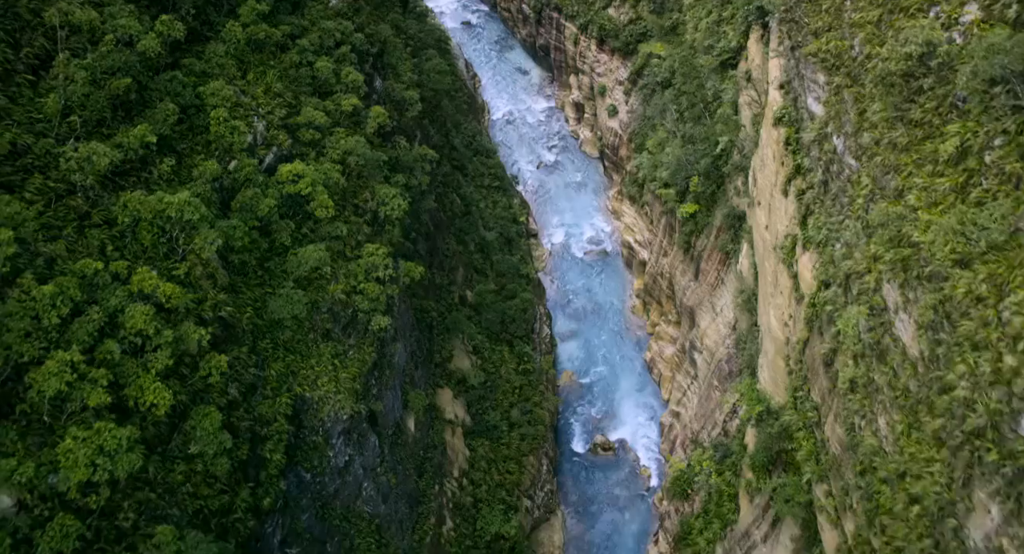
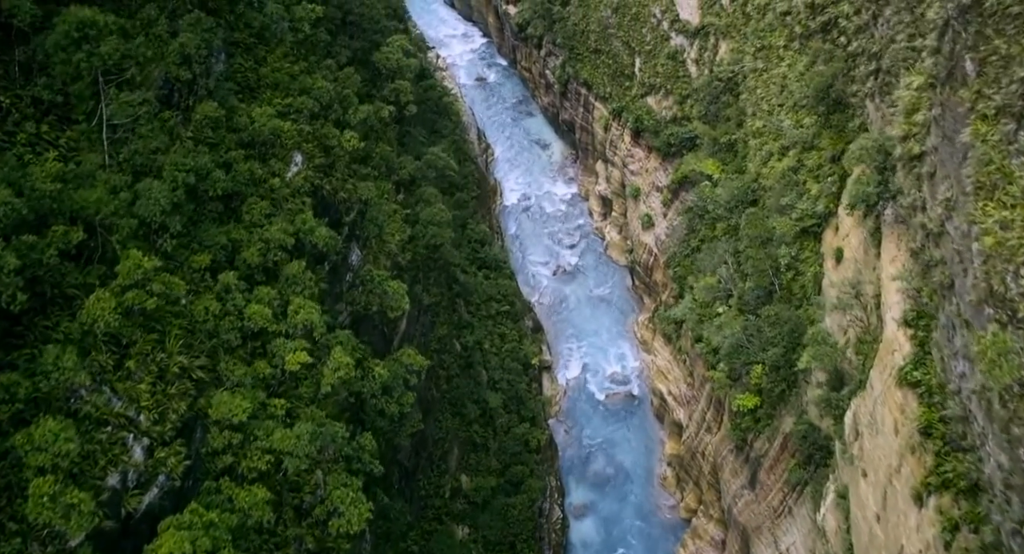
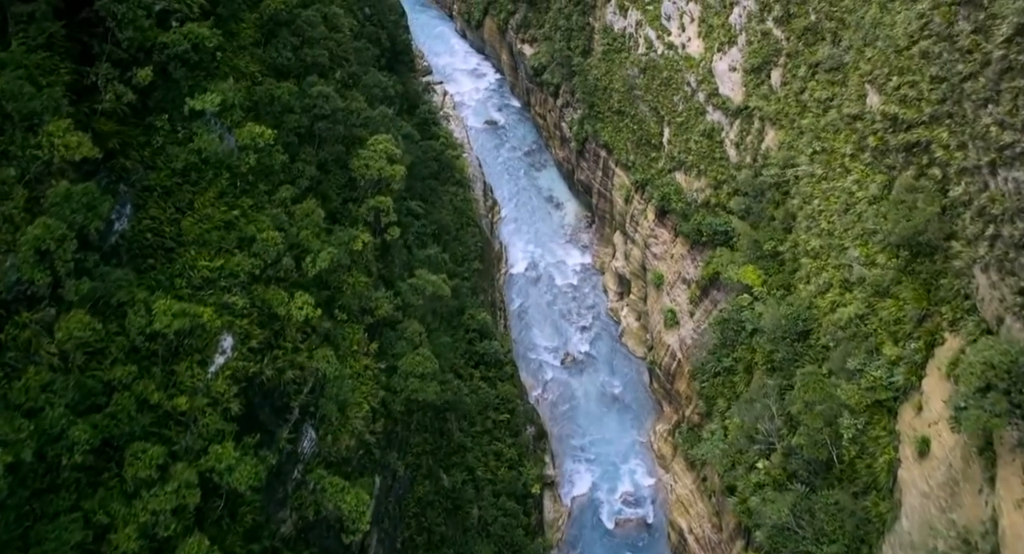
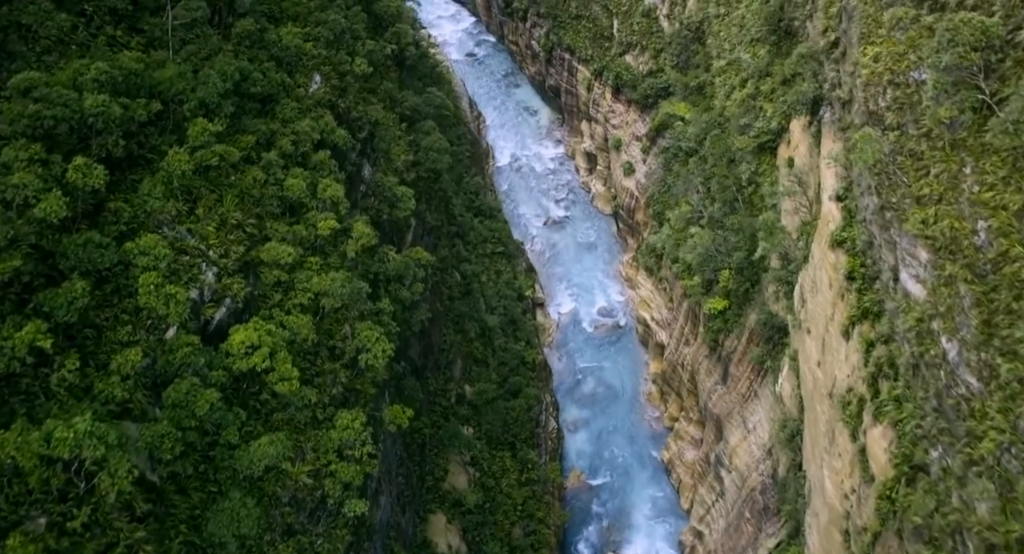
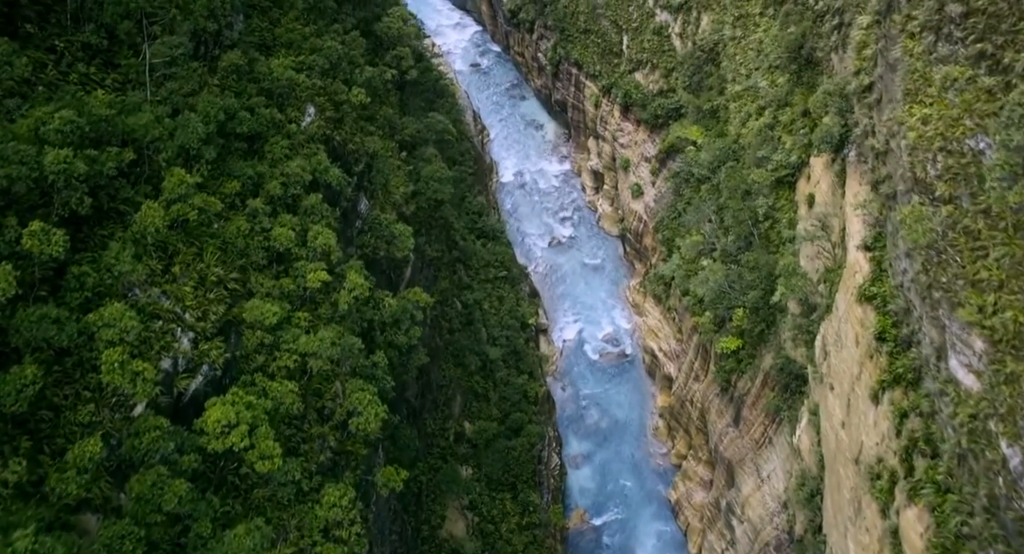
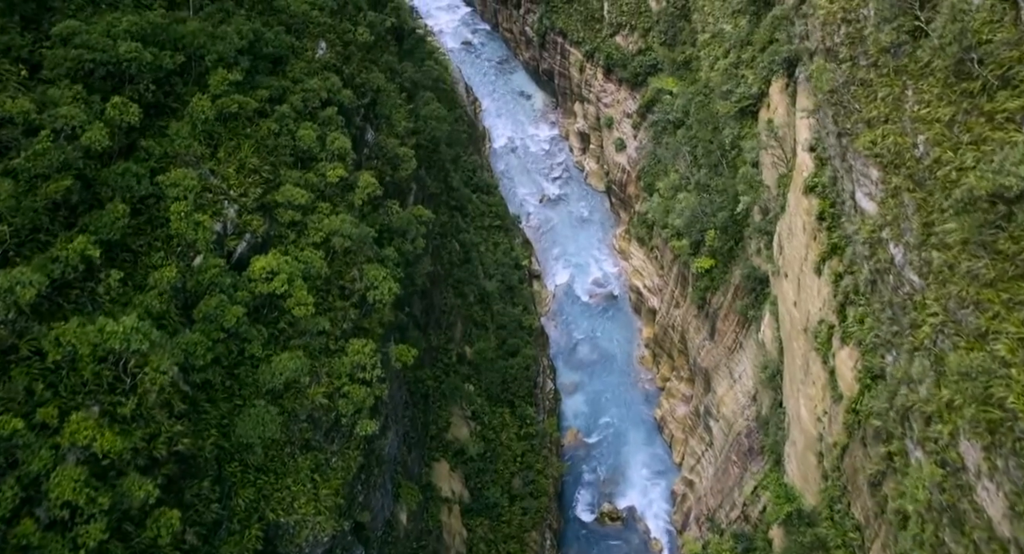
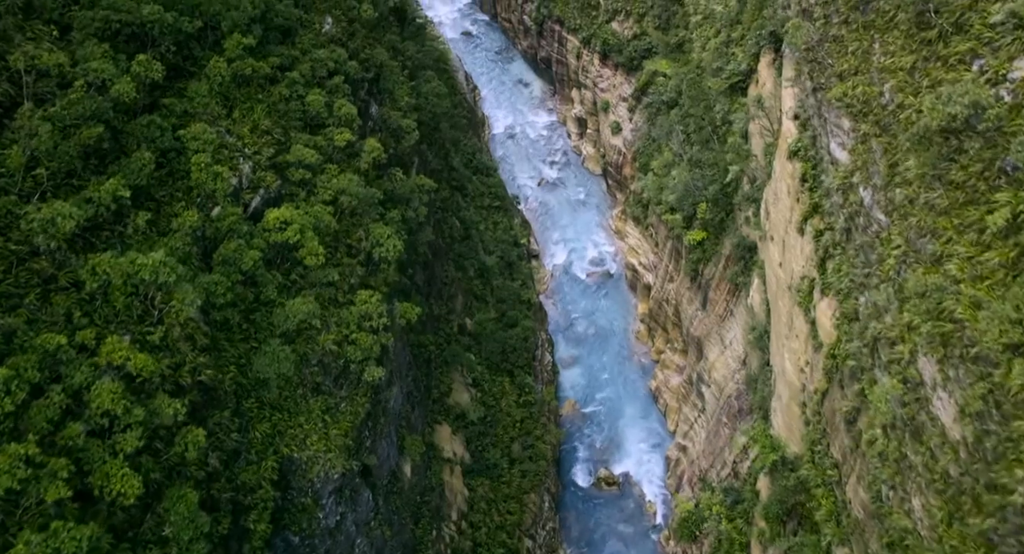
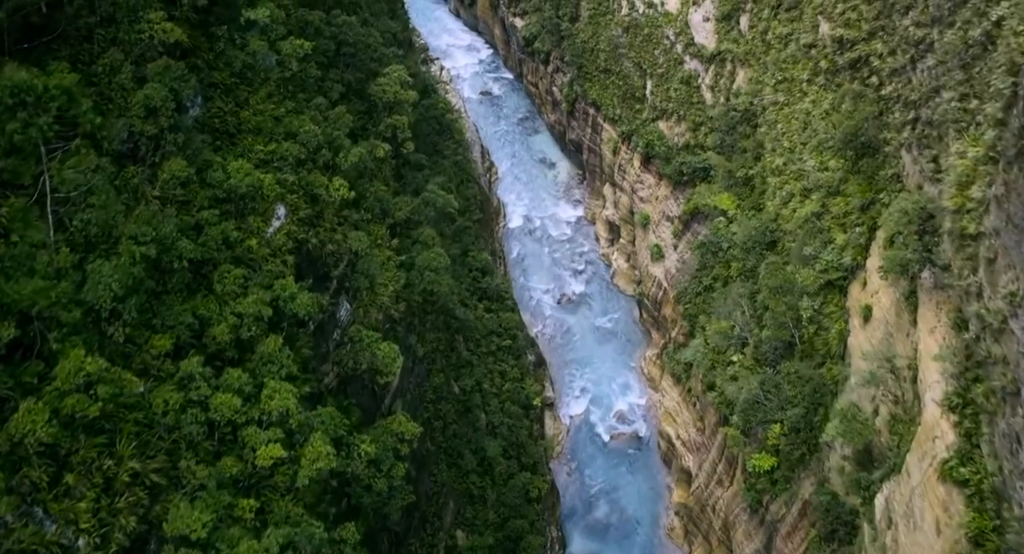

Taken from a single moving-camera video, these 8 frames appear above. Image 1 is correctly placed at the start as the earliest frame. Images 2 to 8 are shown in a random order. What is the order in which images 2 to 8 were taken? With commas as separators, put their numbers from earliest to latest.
7, 6, 4, 5, 2, 8, 3
